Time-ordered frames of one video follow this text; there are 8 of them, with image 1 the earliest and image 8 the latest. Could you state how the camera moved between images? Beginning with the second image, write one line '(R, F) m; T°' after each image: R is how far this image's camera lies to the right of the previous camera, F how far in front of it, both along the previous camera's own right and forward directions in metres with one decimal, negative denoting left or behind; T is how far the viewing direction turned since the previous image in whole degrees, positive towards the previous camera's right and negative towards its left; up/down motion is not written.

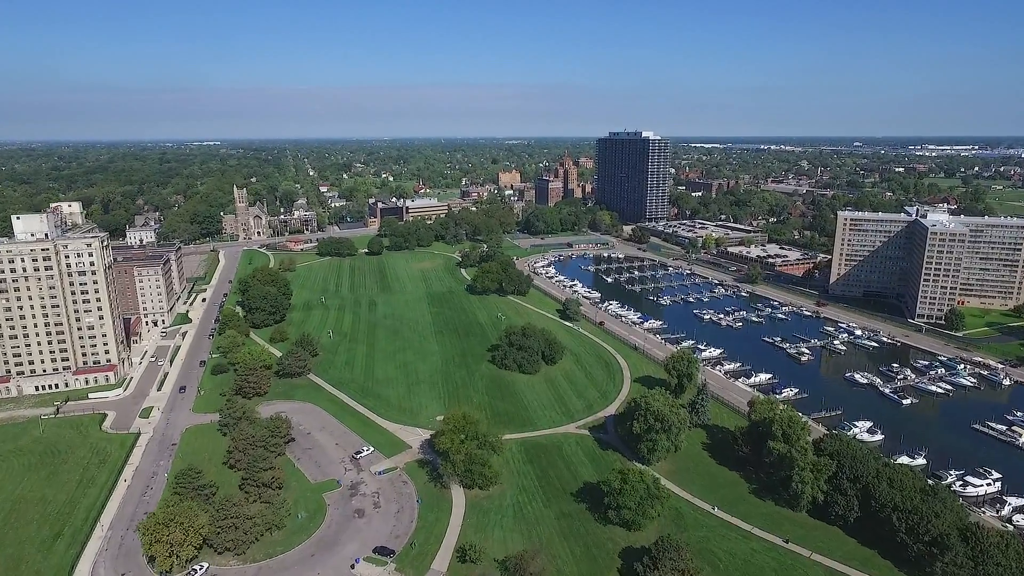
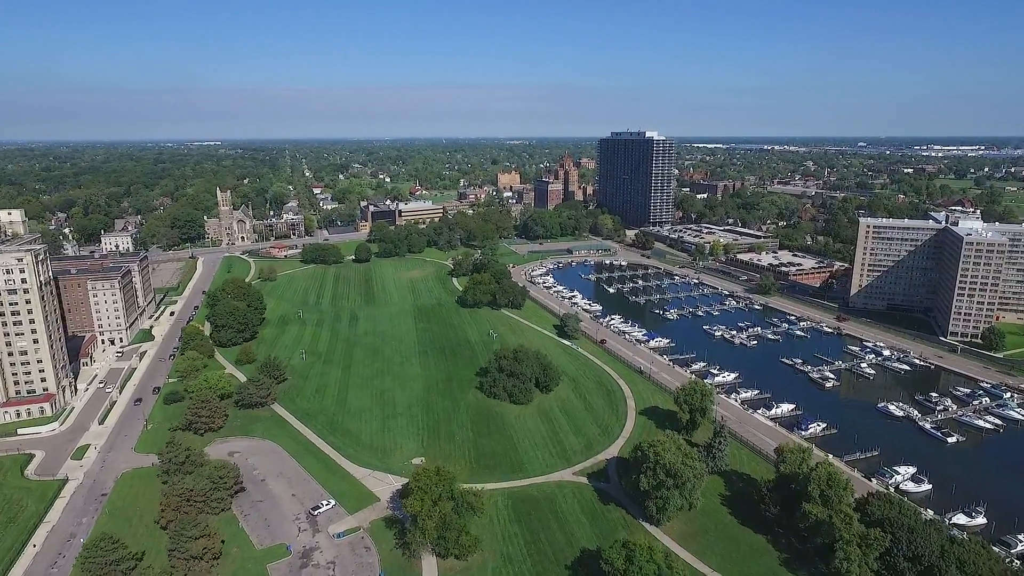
(+1.2, +8.4) m; 0°
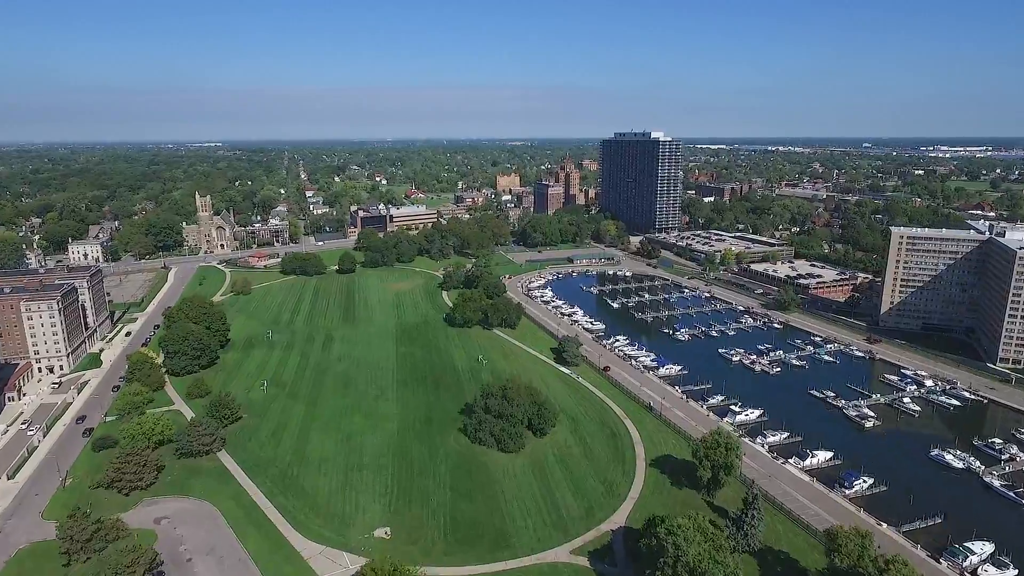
(+1.2, +9.9) m; 0°
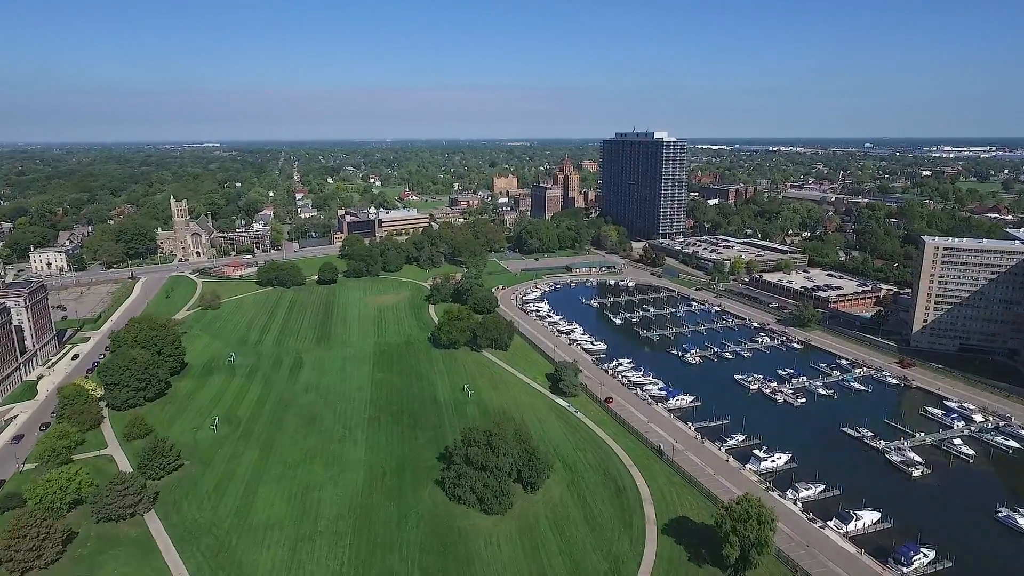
(+1.1, +9.2) m; 0°
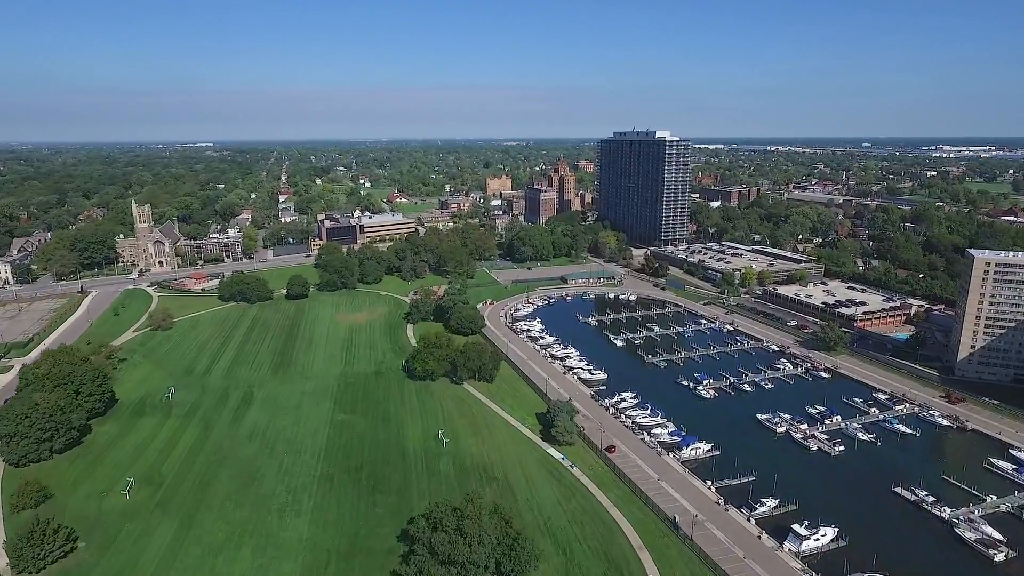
(+1.2, +11.1) m; 0°
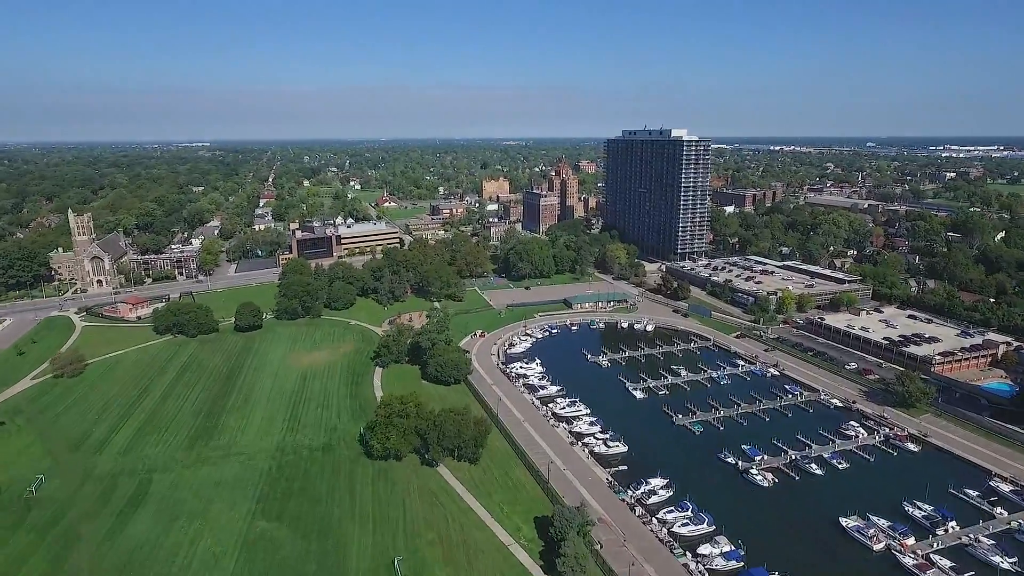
(+0.7, +17.9) m; 0°
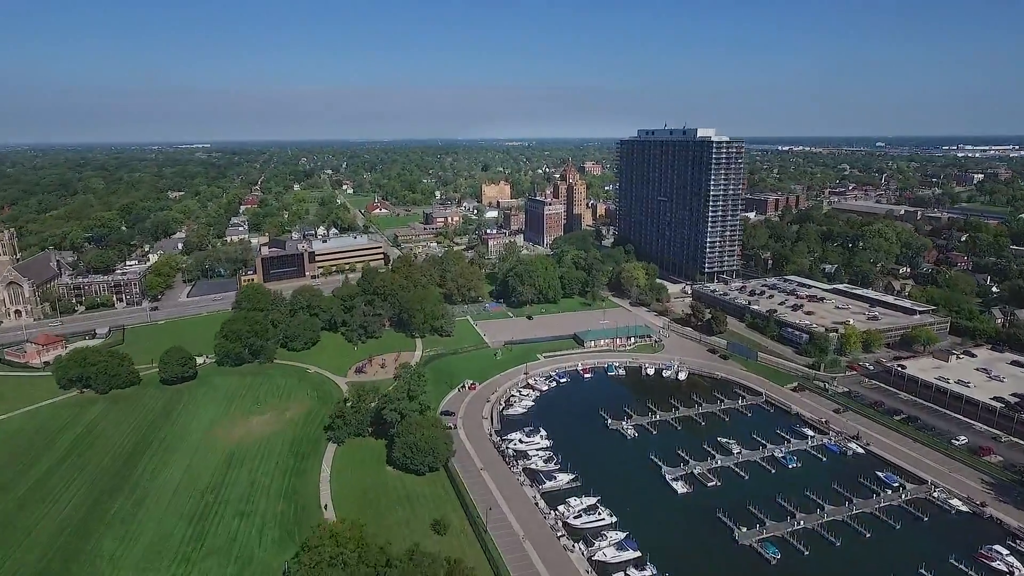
(+0.6, +18.6) m; 0°
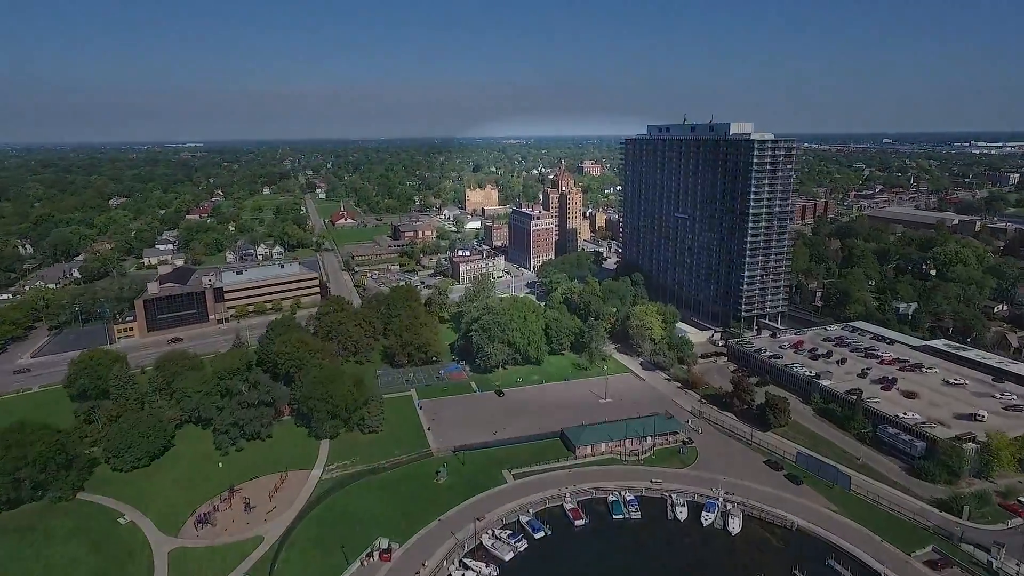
(+4.0, +29.3) m; 0°
